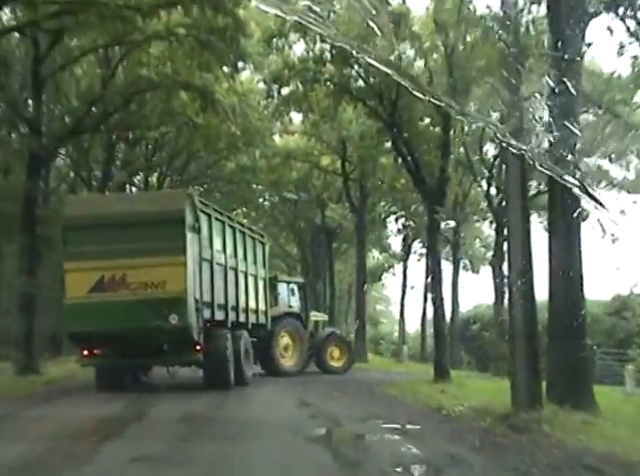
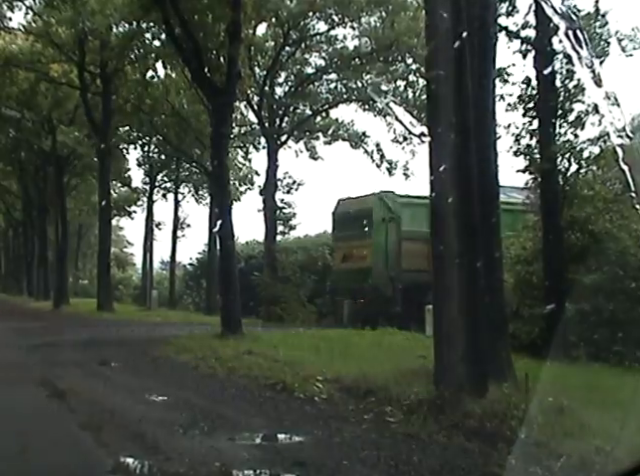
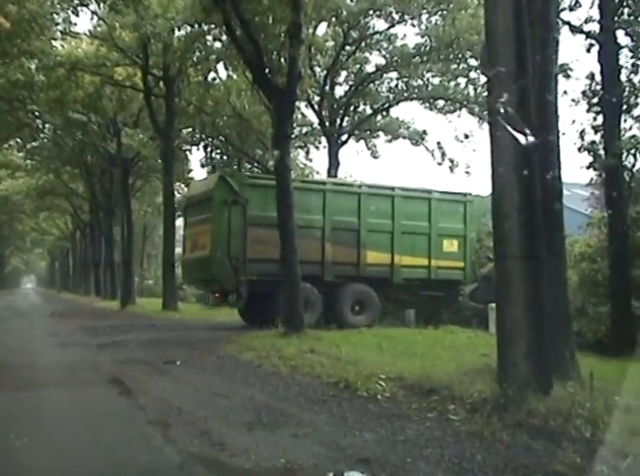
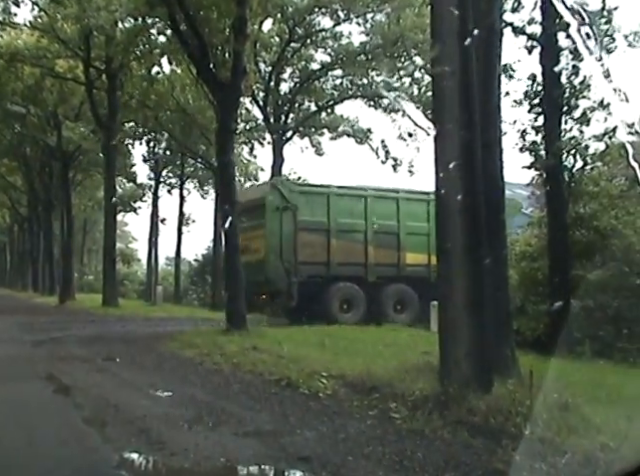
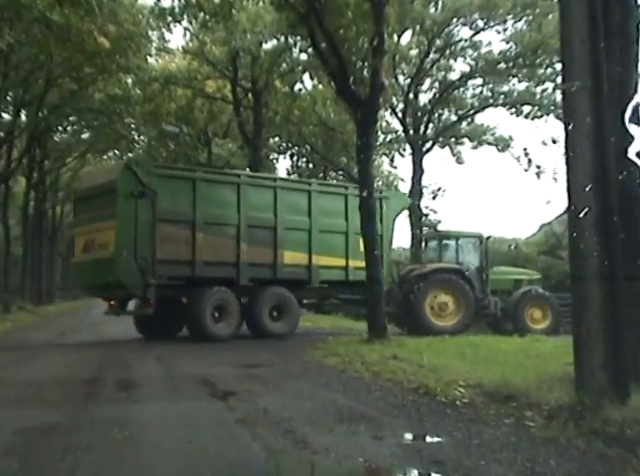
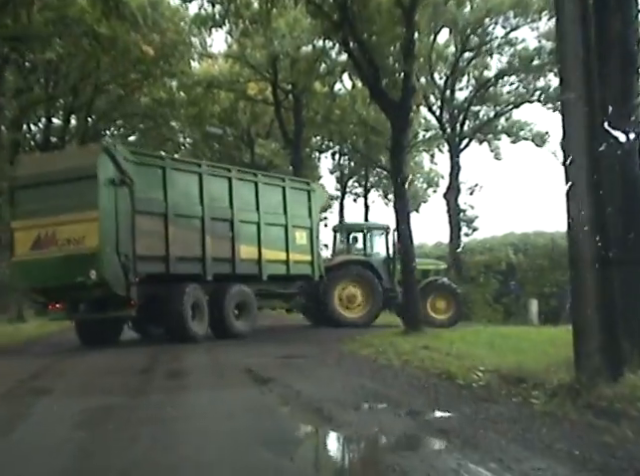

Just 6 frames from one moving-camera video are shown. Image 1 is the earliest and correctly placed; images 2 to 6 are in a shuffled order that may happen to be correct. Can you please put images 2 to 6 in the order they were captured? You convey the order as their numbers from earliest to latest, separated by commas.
6, 5, 3, 4, 2
